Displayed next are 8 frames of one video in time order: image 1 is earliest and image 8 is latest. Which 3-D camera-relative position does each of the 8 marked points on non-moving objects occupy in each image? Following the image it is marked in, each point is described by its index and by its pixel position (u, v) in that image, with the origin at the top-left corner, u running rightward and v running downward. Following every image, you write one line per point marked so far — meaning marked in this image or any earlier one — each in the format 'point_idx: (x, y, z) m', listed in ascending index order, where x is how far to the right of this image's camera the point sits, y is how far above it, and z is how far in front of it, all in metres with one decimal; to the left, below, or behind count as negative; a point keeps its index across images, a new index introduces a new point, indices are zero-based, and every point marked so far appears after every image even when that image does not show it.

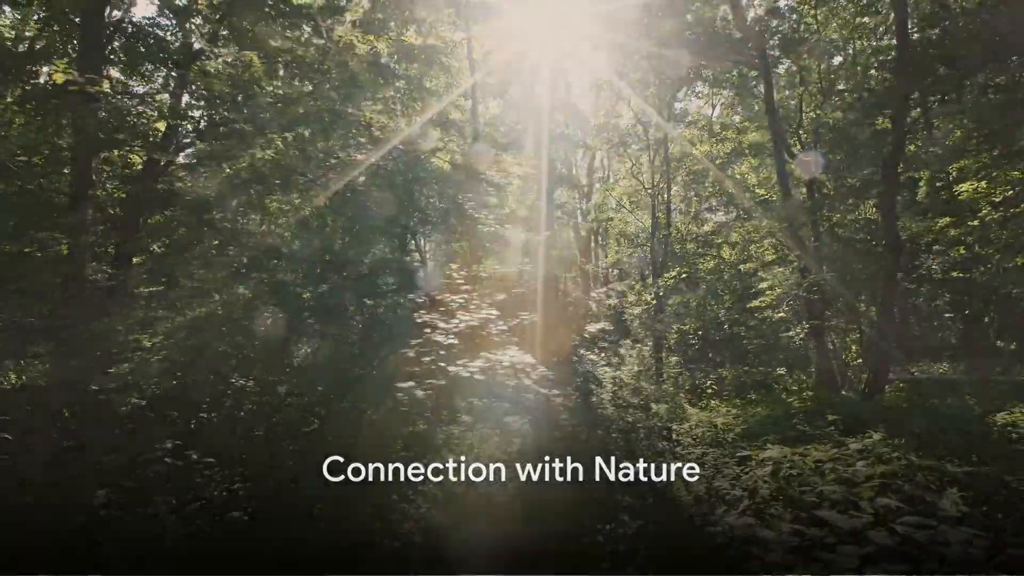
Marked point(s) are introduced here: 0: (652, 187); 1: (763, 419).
0: (+3.6, +2.7, +17.3) m
1: (+2.4, -1.3, +6.6) m
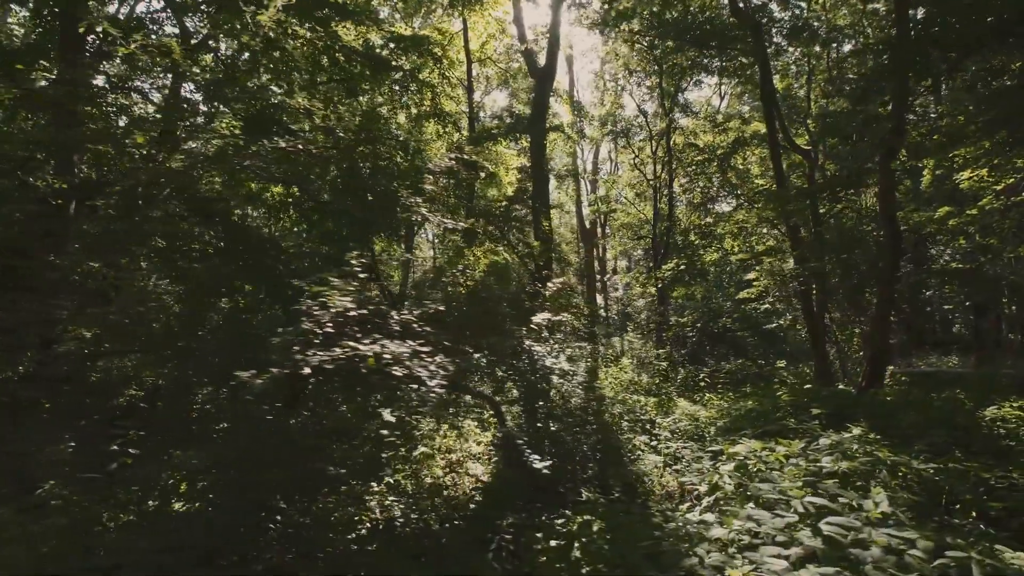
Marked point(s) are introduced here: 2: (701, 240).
0: (+3.7, +2.9, +17.1) m
1: (+2.2, -1.3, +6.5) m
2: (+4.1, +1.1, +14.4) m
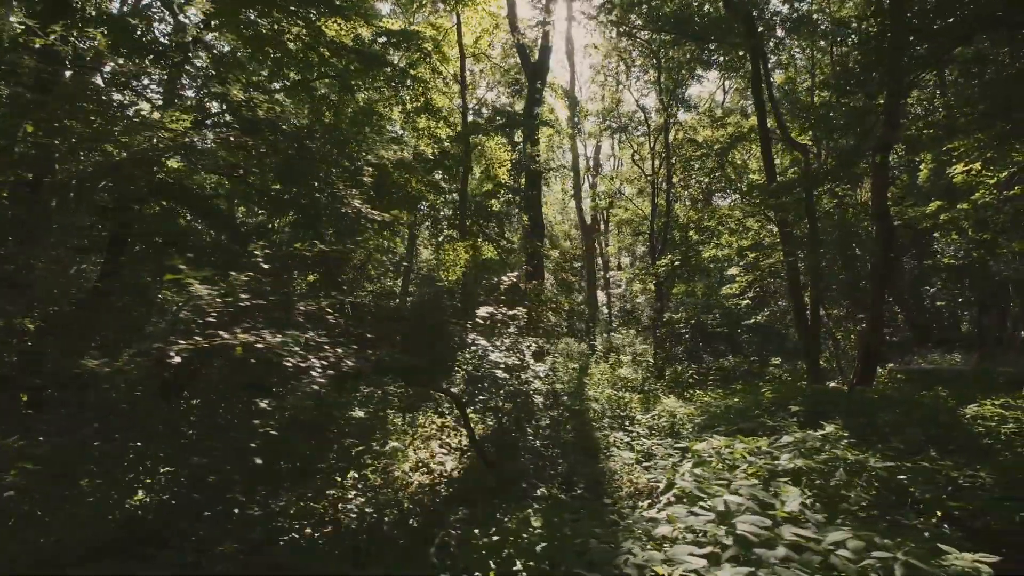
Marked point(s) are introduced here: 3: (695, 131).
0: (+3.7, +3.0, +17.0) m
1: (+2.0, -1.2, +6.4) m
2: (+4.1, +1.1, +14.2) m
3: (+4.4, +3.8, +15.6) m
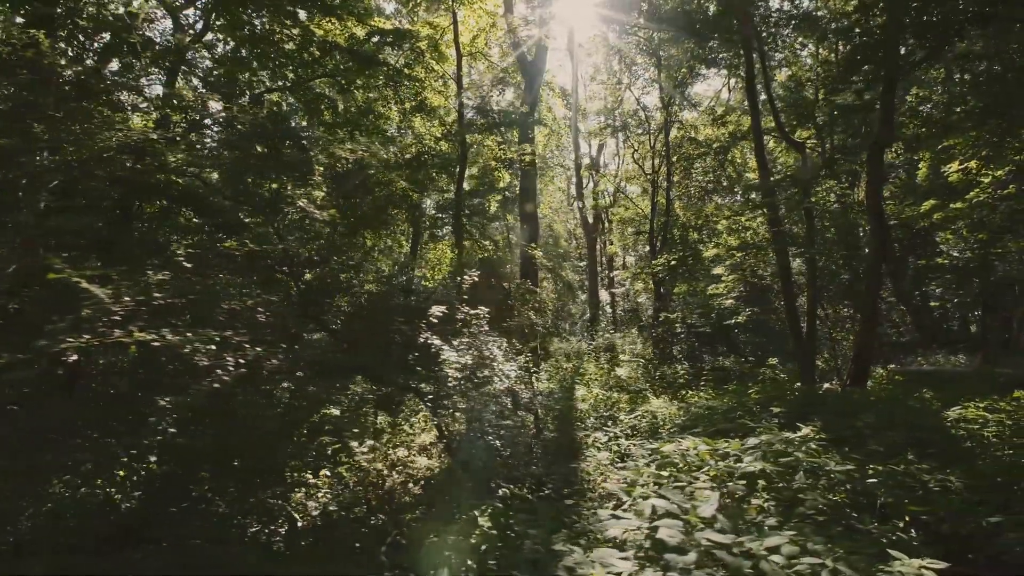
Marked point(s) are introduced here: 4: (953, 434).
0: (+3.7, +3.0, +16.9) m
1: (+1.8, -1.2, +6.4) m
2: (+4.0, +1.2, +14.2) m
3: (+4.4, +3.8, +15.5) m
4: (+3.5, -1.1, +5.1) m
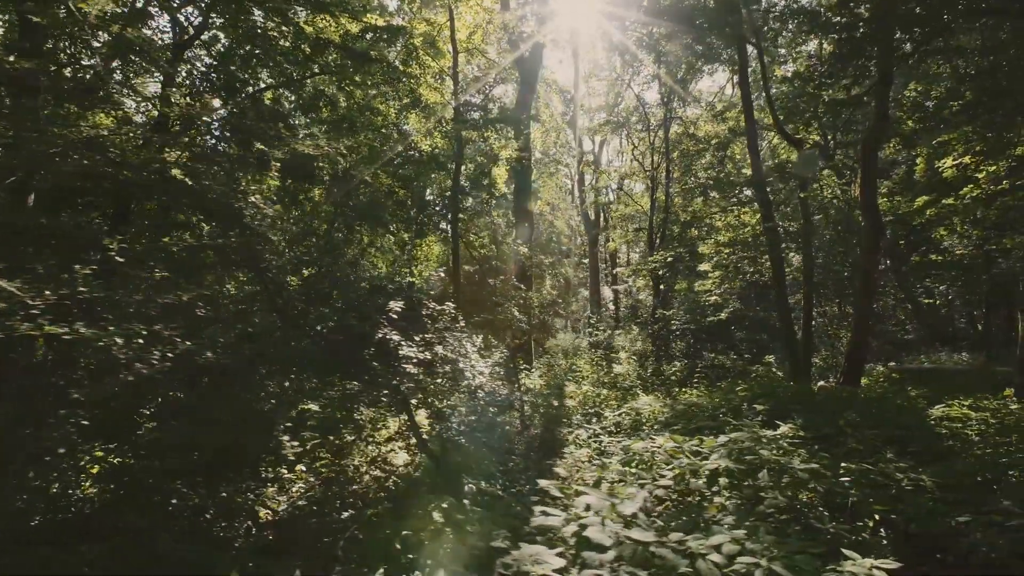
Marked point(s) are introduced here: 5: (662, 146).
0: (+3.7, +3.1, +16.8) m
1: (+1.7, -1.2, +6.3) m
2: (+4.0, +1.2, +14.1) m
3: (+4.4, +3.8, +15.4) m
4: (+3.3, -1.1, +5.1) m
5: (+3.8, +3.6, +16.7) m
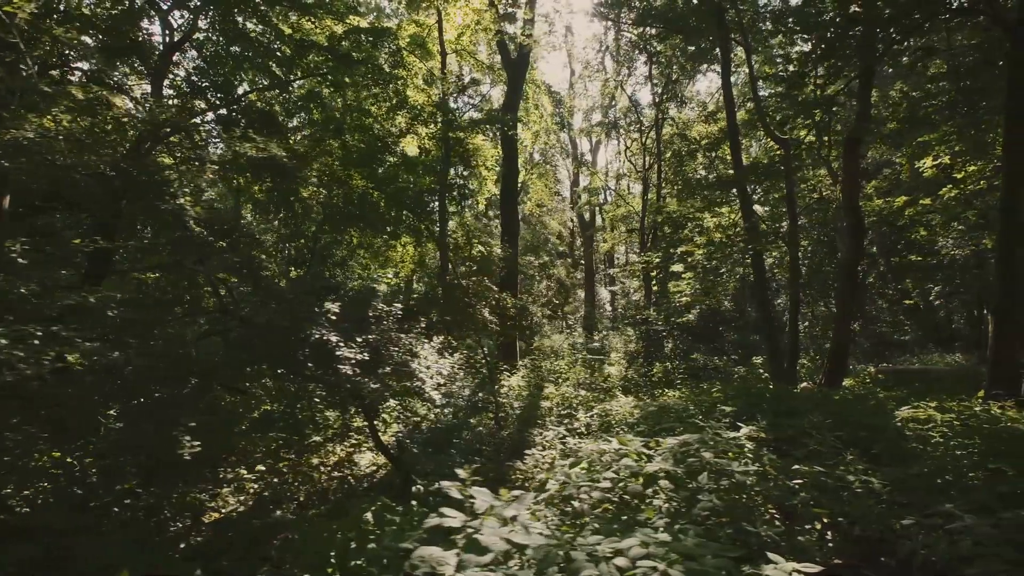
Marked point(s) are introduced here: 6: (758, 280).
0: (+3.5, +3.0, +16.8) m
1: (+1.4, -1.2, +6.3) m
2: (+3.8, +1.2, +14.0) m
3: (+4.2, +3.8, +15.3) m
4: (+3.0, -1.1, +5.0) m
5: (+3.7, +3.6, +16.6) m
6: (+4.2, +0.1, +11.0) m
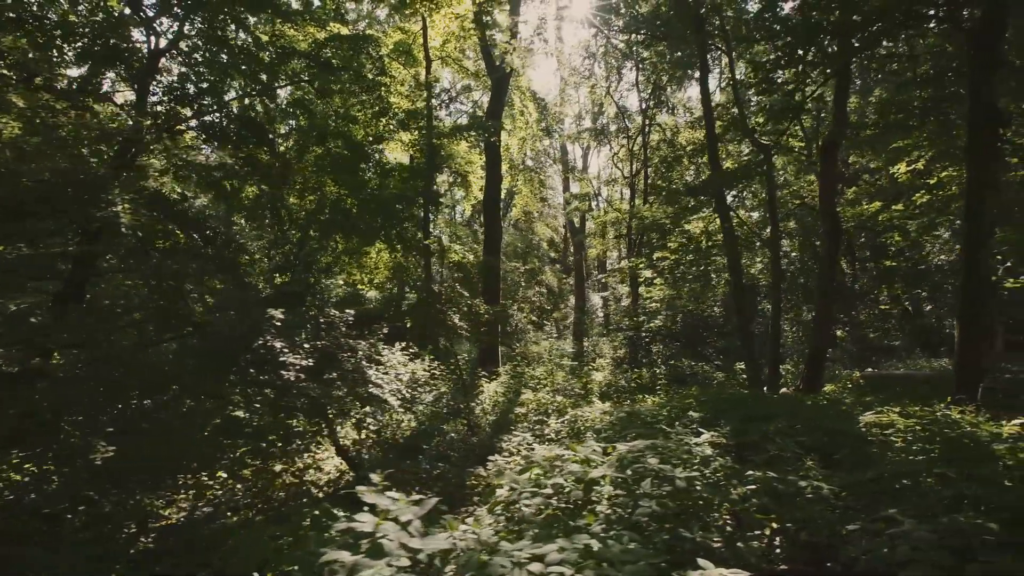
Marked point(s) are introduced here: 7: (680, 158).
0: (+3.2, +2.9, +16.8) m
1: (+1.1, -1.2, +6.3) m
2: (+3.5, +1.1, +14.1) m
3: (+3.9, +3.7, +15.4) m
4: (+2.7, -1.2, +5.0) m
5: (+3.4, +3.5, +16.7) m
6: (+3.9, 0.0, +11.0) m
7: (+3.7, +2.8, +14.1) m
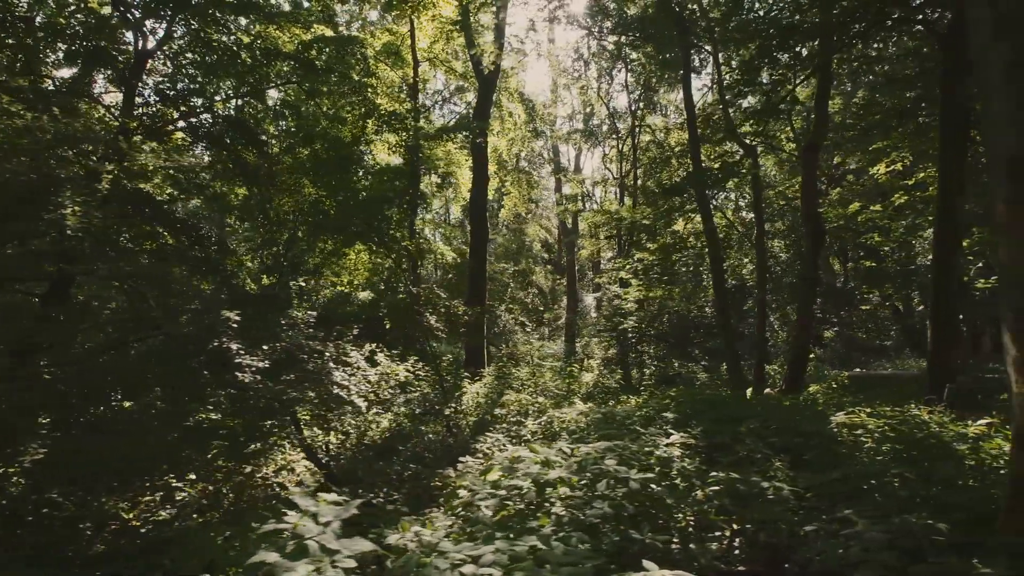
0: (+3.0, +2.9, +16.8) m
1: (+0.9, -1.3, +6.3) m
2: (+3.2, +1.1, +14.1) m
3: (+3.6, +3.7, +15.4) m
4: (+2.5, -1.2, +5.0) m
5: (+3.1, +3.5, +16.7) m
6: (+3.6, 0.0, +11.0) m
7: (+3.4, +2.8, +14.1) m
